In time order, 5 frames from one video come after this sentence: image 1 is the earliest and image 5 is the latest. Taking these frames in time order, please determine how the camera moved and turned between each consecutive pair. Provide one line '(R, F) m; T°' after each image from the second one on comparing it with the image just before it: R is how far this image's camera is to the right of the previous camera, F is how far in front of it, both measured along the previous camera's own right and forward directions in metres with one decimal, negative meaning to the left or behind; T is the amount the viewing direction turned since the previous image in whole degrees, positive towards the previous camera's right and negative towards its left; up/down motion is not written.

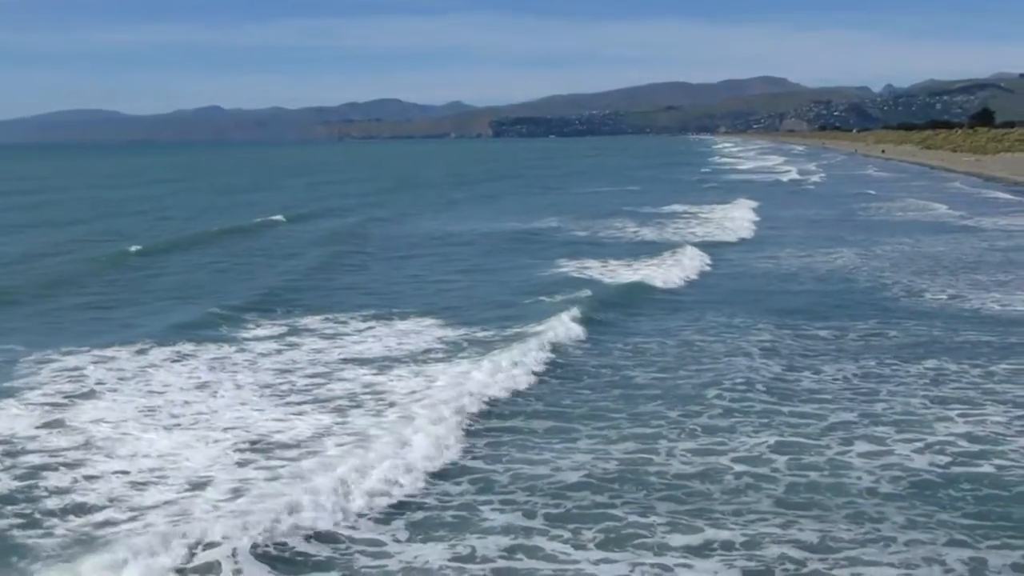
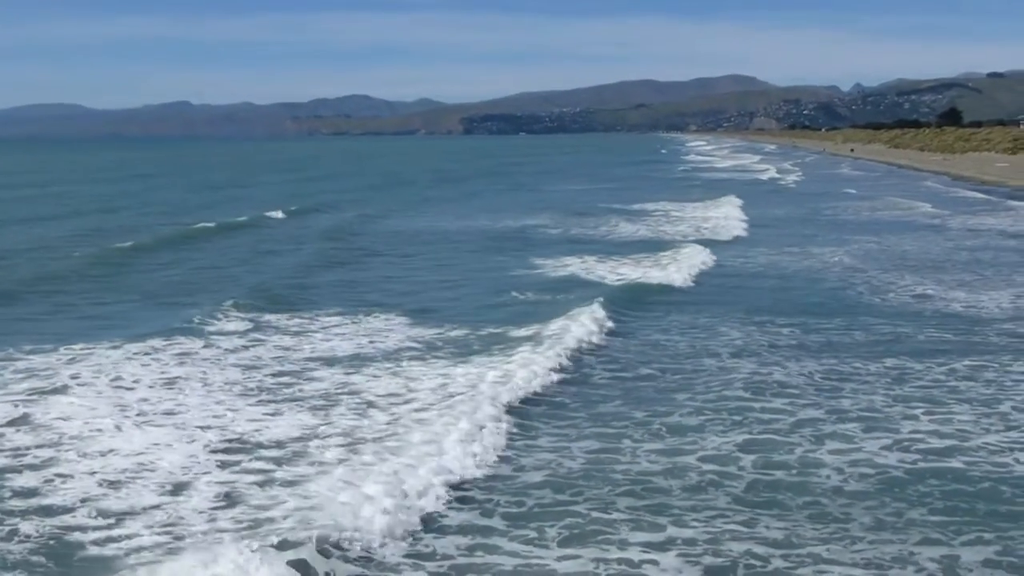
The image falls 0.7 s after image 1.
(-0.3, +0.6) m; +2°
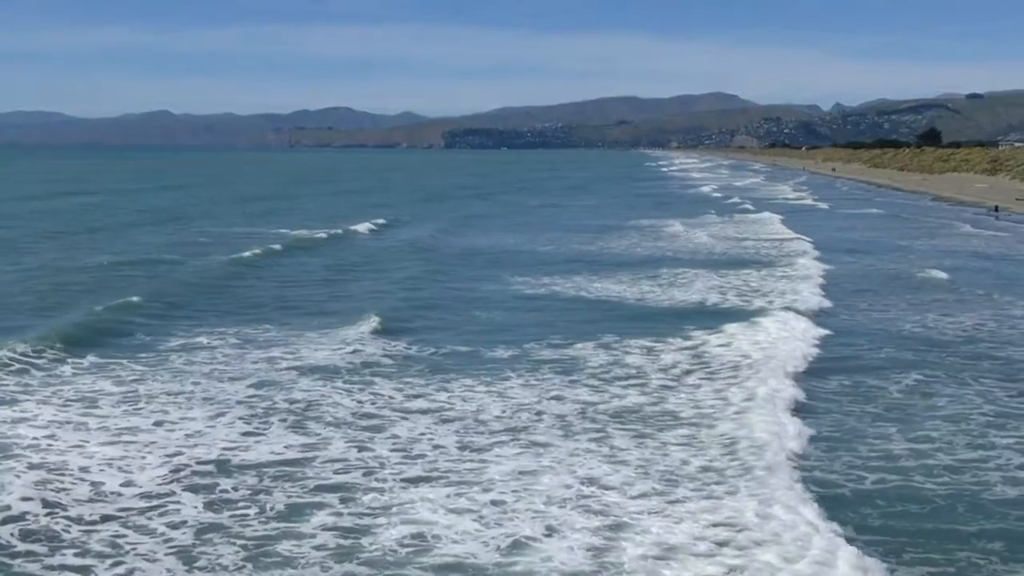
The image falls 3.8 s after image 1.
(+0.9, -0.2) m; +1°
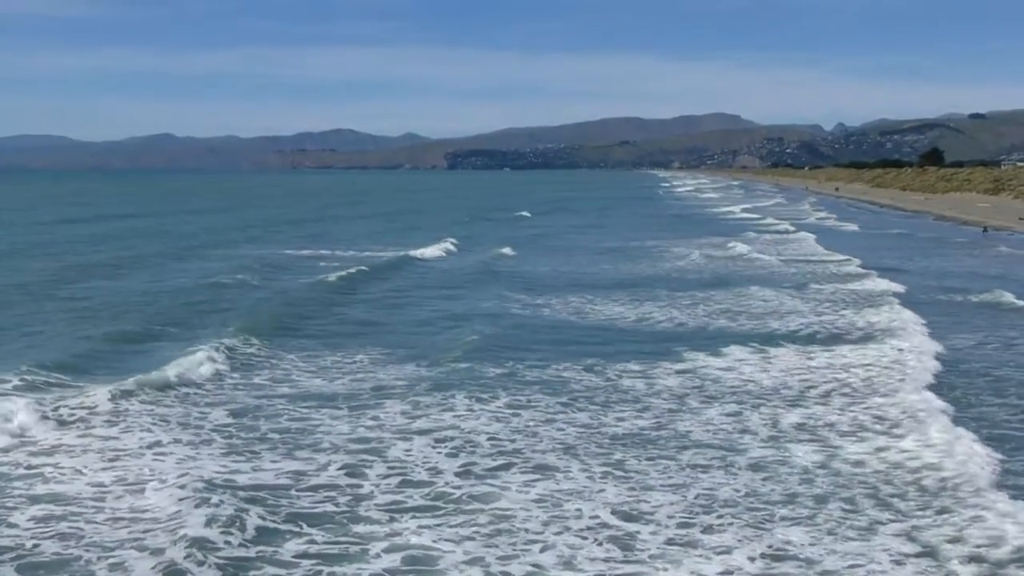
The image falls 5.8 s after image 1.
(0.0, +0.4) m; 0°
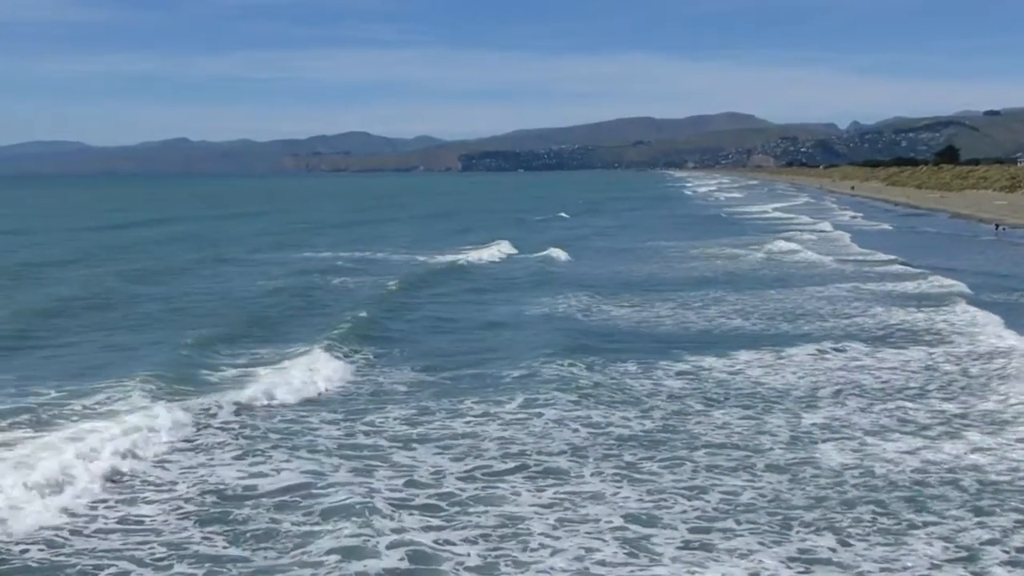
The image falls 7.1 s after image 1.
(-1.1, +0.7) m; 0°
